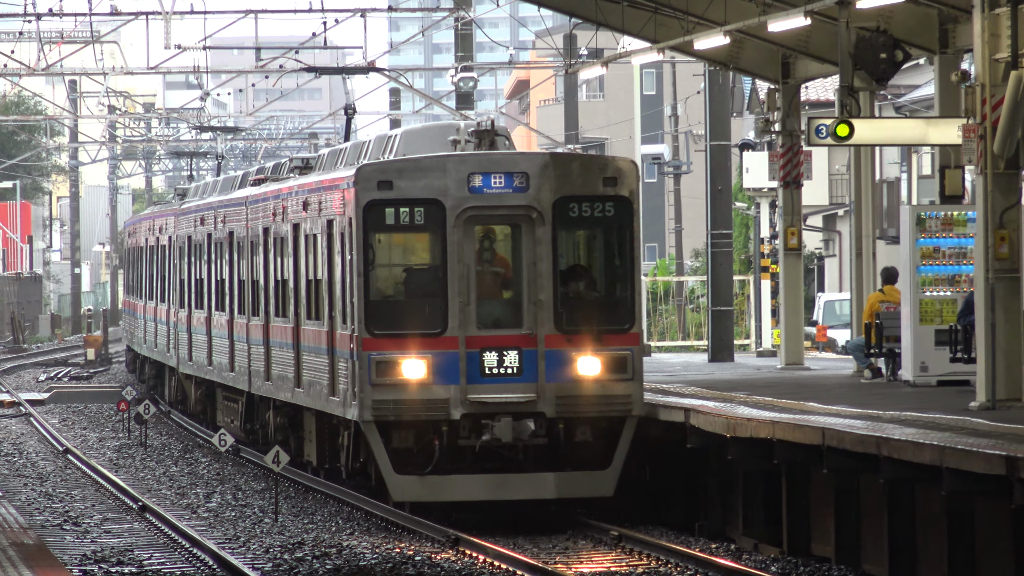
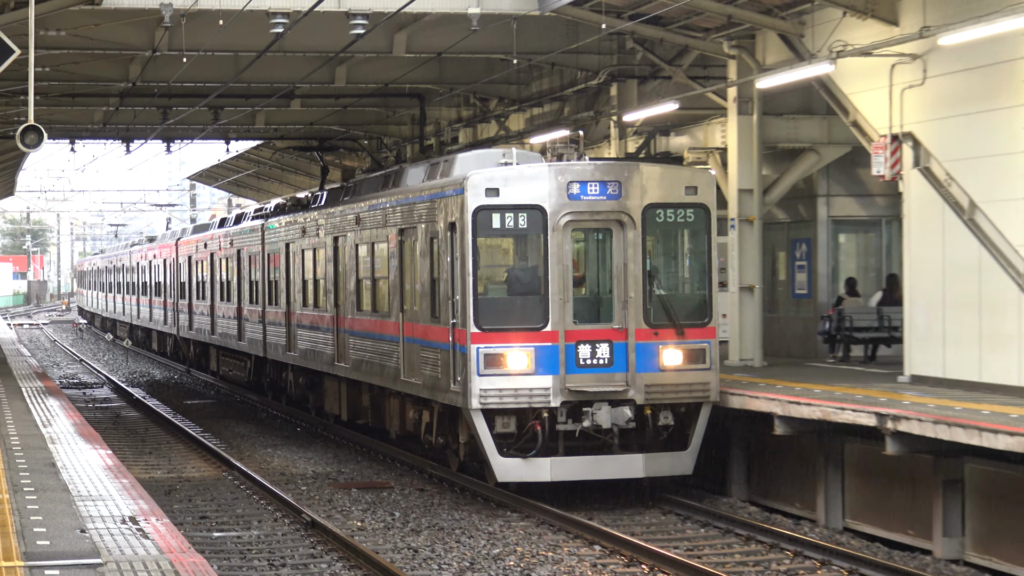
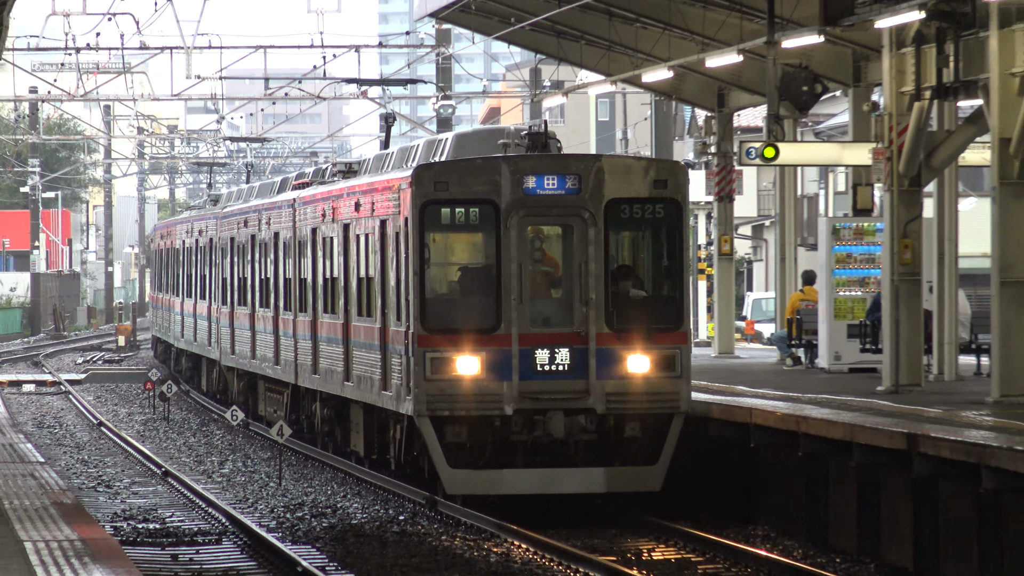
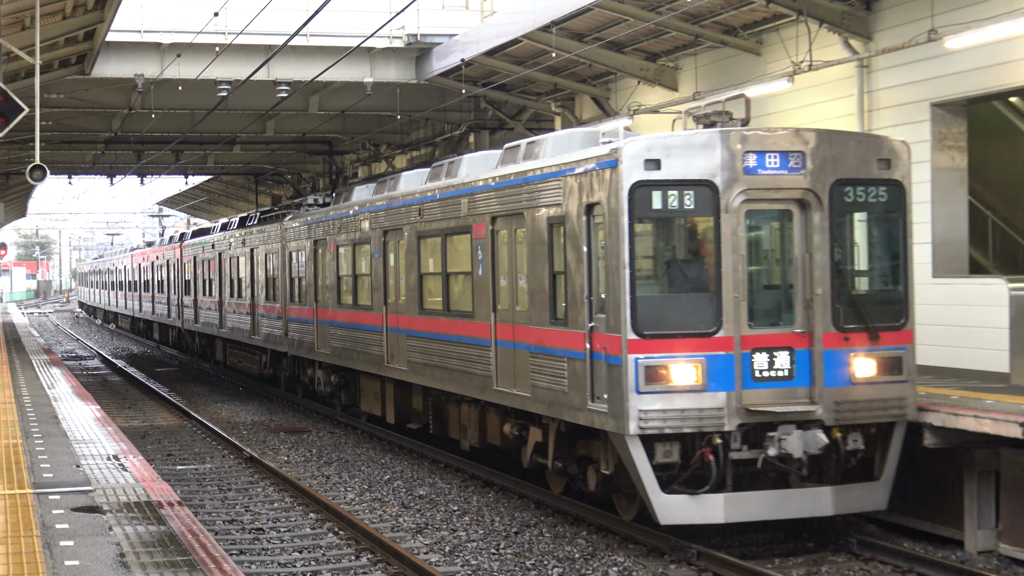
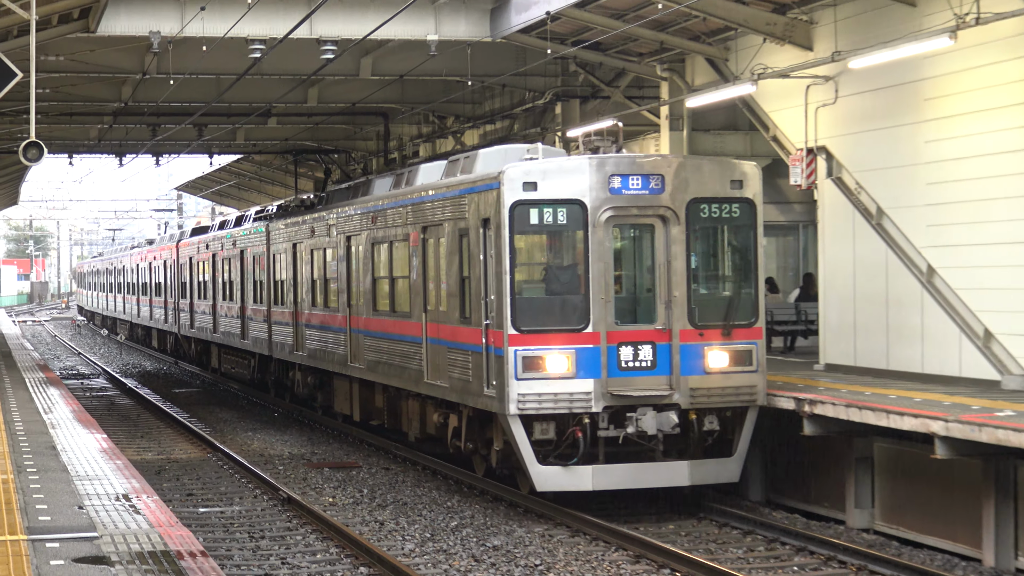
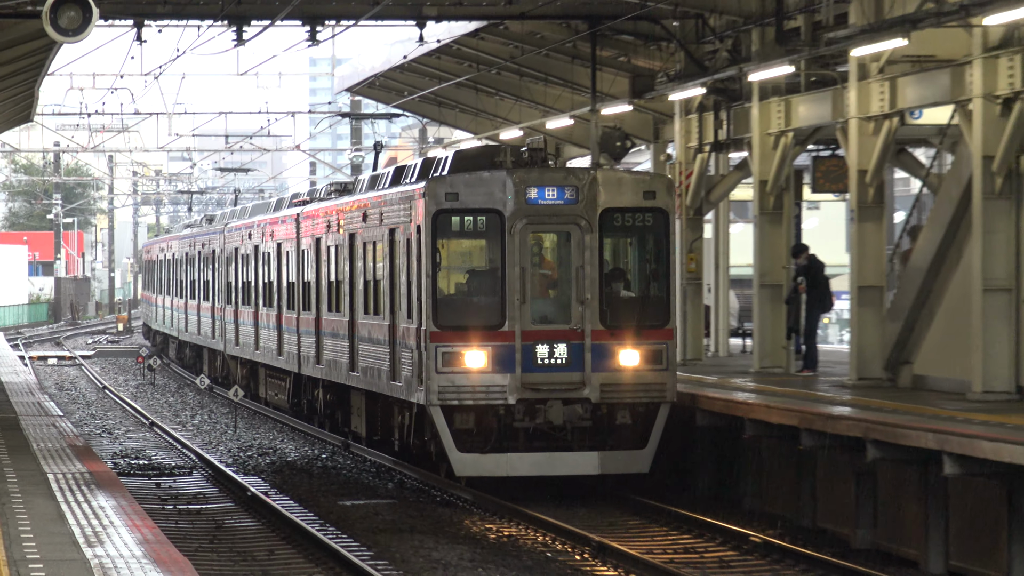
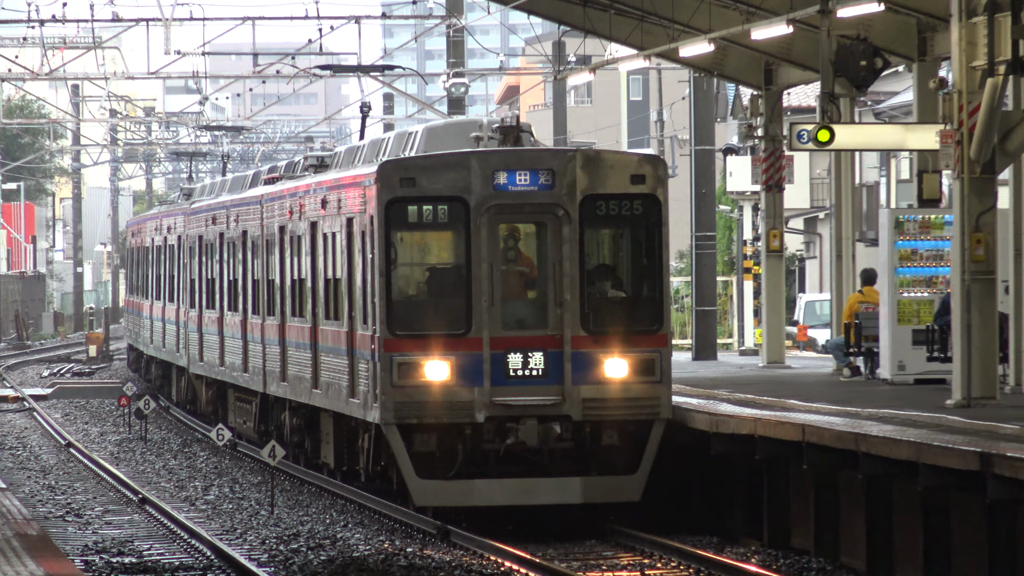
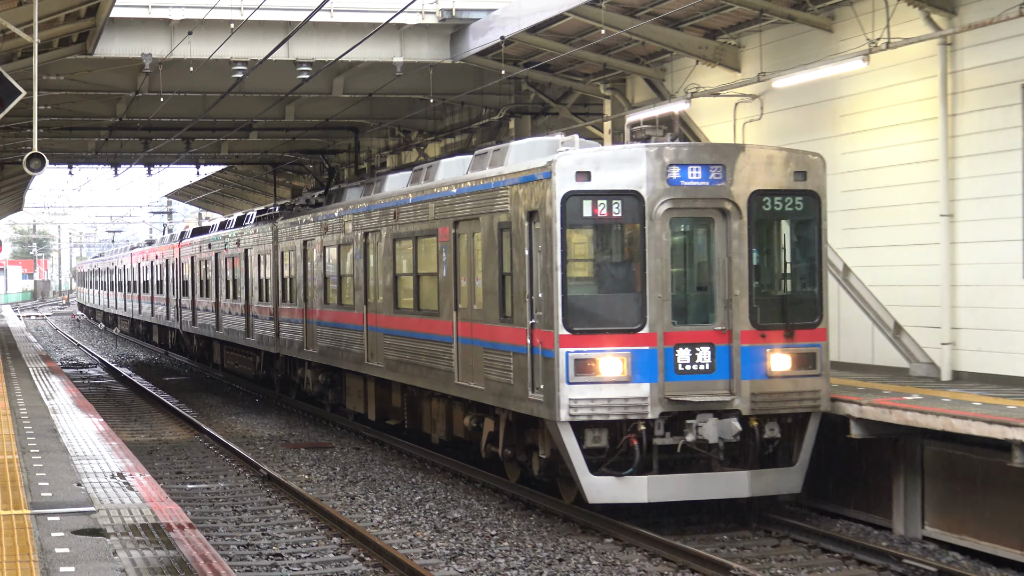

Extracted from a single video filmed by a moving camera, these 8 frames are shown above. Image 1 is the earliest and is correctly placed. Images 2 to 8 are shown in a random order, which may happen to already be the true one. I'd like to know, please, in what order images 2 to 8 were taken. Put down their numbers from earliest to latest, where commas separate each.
7, 3, 6, 2, 5, 8, 4
